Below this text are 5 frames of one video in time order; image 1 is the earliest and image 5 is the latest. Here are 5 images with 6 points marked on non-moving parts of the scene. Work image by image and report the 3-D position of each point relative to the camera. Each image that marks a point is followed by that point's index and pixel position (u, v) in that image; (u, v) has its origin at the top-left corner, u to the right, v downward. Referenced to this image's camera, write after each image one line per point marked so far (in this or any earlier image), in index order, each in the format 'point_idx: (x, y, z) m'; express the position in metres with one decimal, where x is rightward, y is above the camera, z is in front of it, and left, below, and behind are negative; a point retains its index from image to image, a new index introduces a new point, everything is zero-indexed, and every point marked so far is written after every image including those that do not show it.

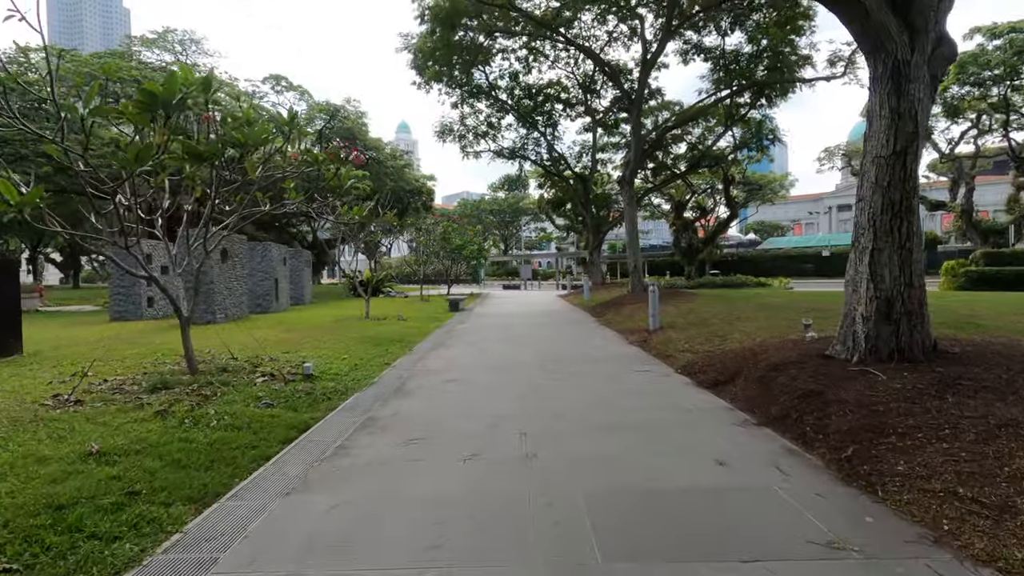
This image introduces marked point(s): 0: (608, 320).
0: (+2.8, -0.9, +15.9) m
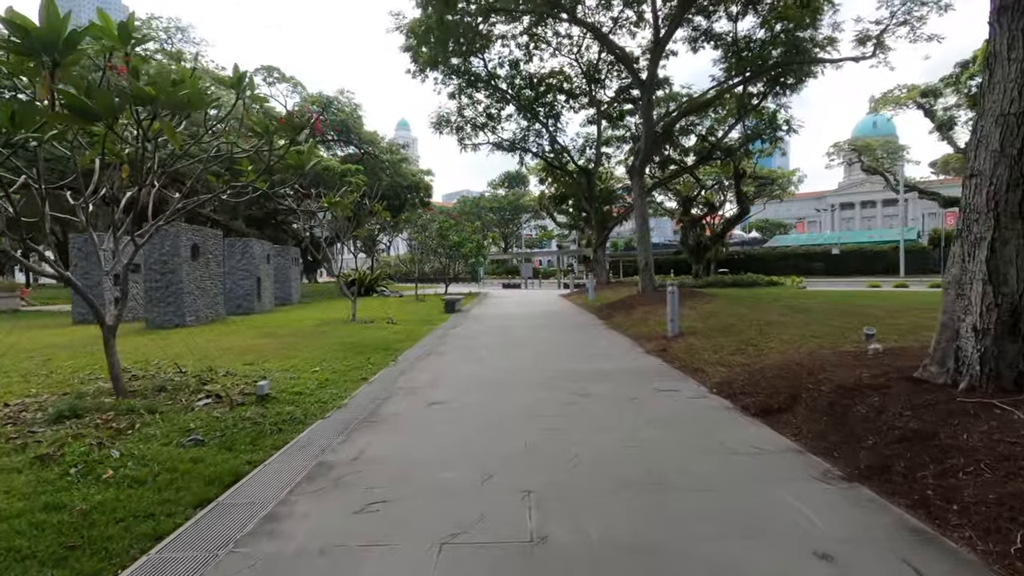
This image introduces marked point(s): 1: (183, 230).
0: (+2.8, -0.9, +14.4) m
1: (-8.9, +1.6, +14.5) m
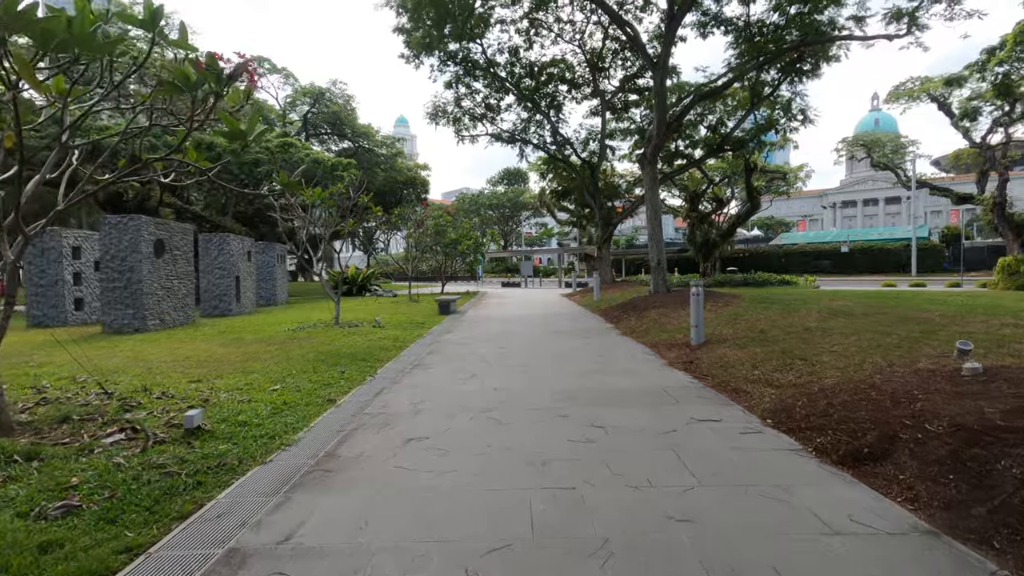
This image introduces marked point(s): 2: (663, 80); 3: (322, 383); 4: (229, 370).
0: (+2.8, -1.0, +12.9) m
1: (-8.9, +1.6, +13.0) m
2: (+4.6, +6.3, +16.2) m
3: (-2.7, -1.4, +7.7) m
4: (-4.5, -1.3, +8.4) m
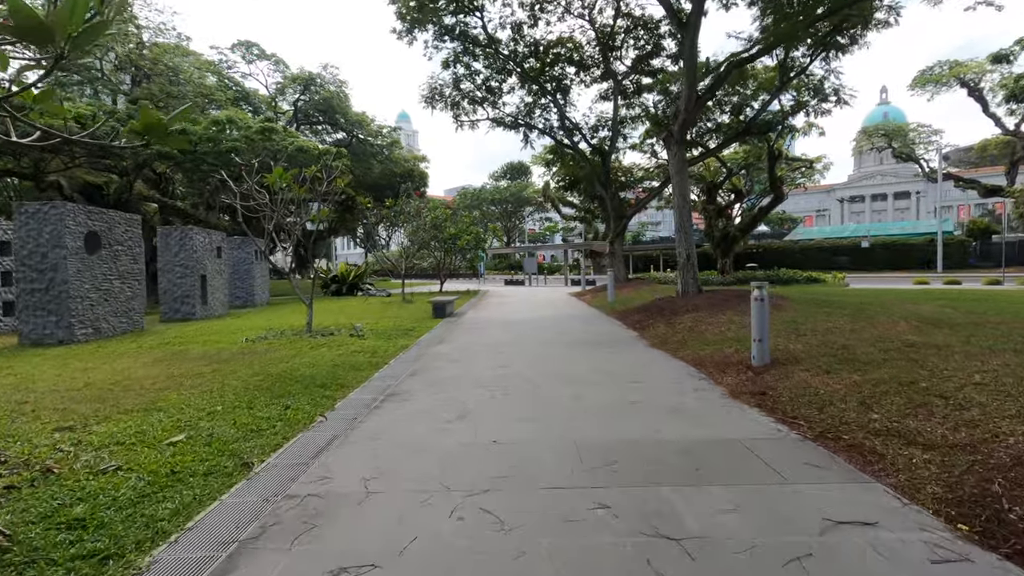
0: (+2.9, -1.0, +10.6) m
1: (-8.8, +1.5, +10.7) m
2: (+4.7, +6.3, +13.9) m
3: (-2.7, -1.4, +5.5) m
4: (-4.4, -1.3, +6.2) m
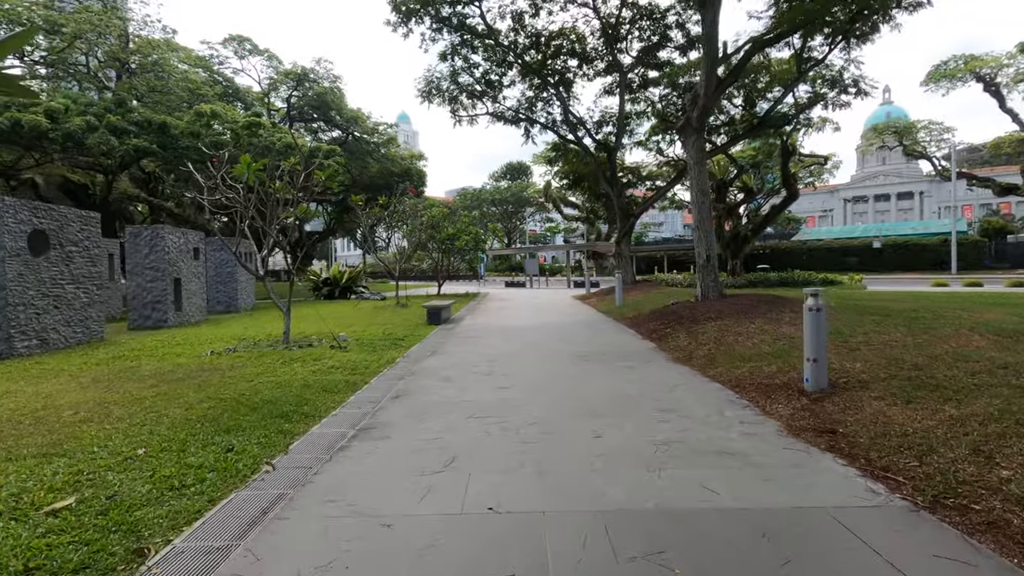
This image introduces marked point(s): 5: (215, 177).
0: (+2.9, -1.1, +9.3) m
1: (-8.8, +1.4, +9.5) m
2: (+4.7, +6.2, +12.6) m
3: (-2.7, -1.5, +4.2) m
4: (-4.4, -1.4, +4.9) m
5: (-10.8, +4.1, +20.2) m
